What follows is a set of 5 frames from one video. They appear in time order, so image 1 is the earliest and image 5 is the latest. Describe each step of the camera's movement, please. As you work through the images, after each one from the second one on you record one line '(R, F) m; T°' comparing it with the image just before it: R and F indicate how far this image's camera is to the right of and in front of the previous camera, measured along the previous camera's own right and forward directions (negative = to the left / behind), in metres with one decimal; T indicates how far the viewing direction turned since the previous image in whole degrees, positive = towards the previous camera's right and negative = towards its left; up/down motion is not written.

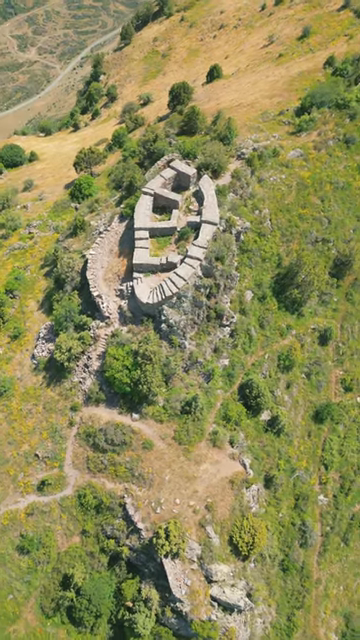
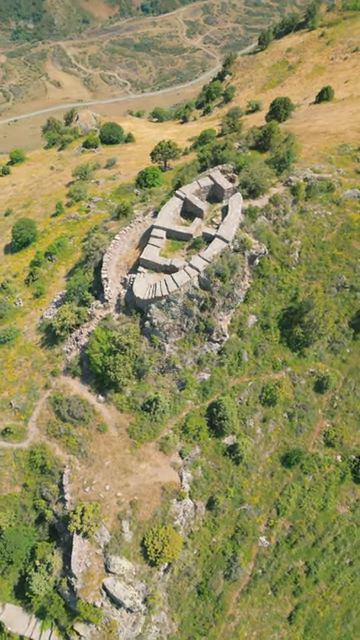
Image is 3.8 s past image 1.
(+6.4, -0.1) m; -11°
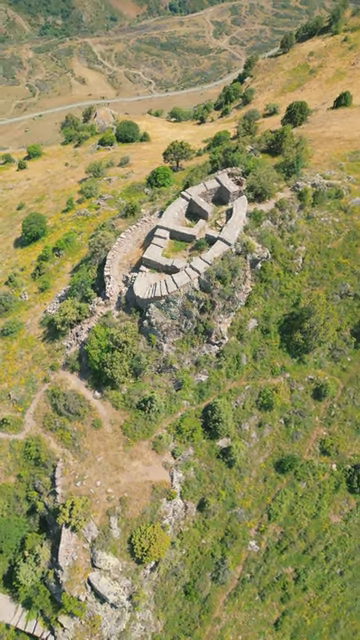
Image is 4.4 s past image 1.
(+1.0, -0.1) m; -2°
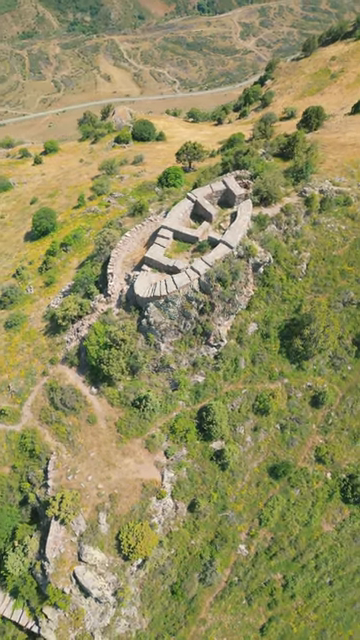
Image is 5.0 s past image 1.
(+1.0, -0.1) m; -2°
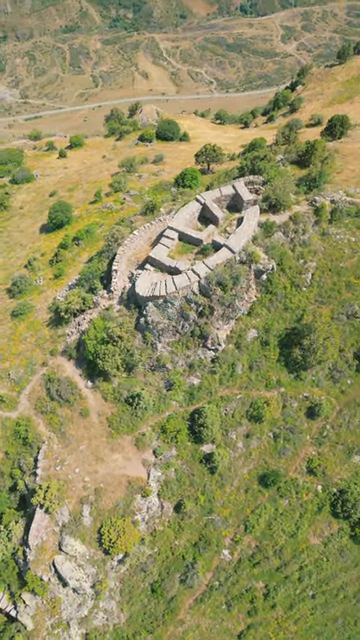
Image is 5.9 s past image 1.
(+1.5, -0.1) m; -3°
